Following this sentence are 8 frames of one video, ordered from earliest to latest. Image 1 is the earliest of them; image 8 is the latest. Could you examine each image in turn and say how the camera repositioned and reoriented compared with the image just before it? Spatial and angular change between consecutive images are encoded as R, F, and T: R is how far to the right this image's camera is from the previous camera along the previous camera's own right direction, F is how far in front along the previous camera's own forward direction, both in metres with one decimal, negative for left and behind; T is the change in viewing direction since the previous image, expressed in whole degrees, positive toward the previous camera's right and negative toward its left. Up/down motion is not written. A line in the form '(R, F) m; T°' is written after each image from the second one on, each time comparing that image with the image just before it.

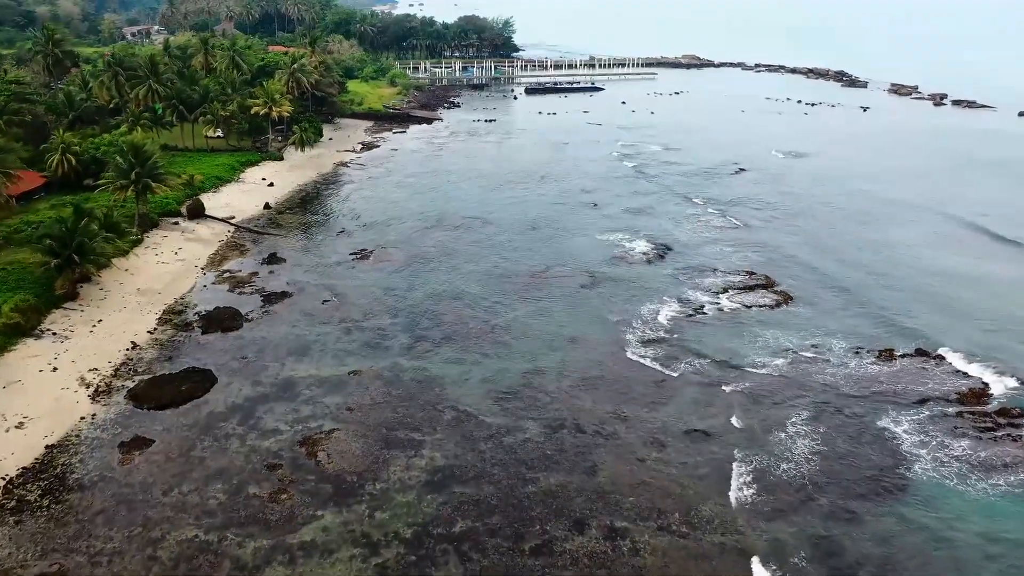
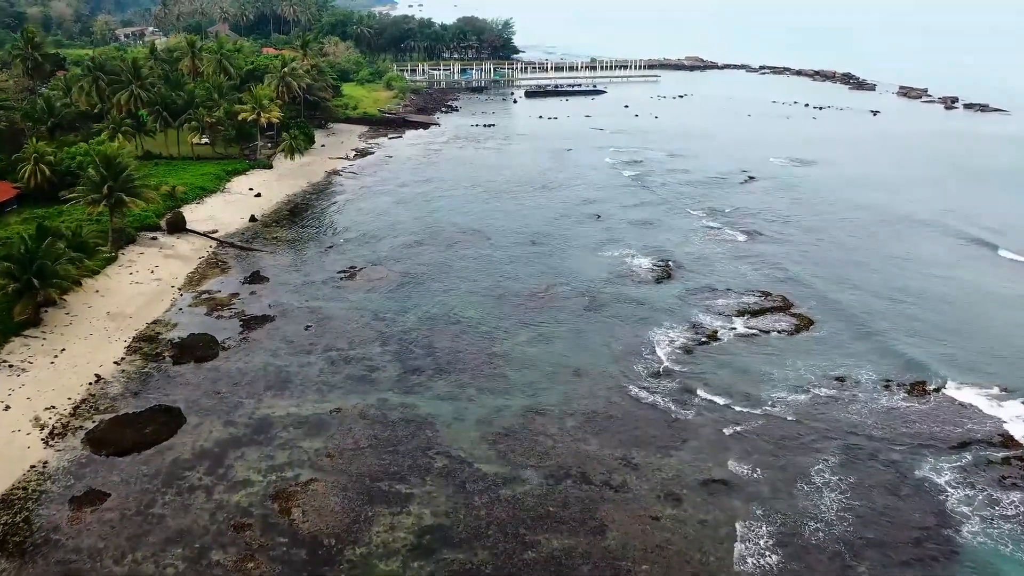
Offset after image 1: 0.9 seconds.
(+0.1, +2.4) m; 0°
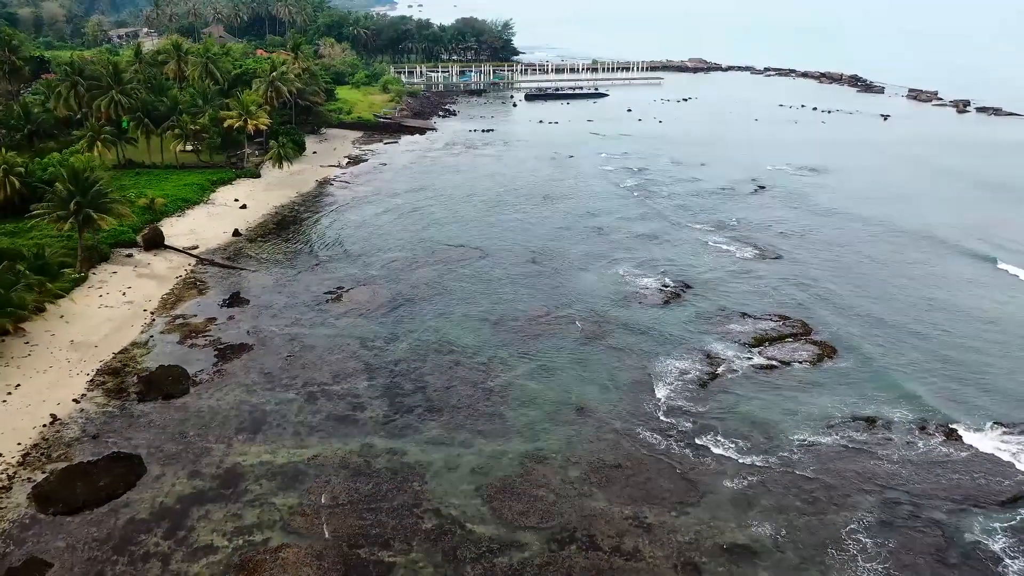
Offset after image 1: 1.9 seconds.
(+0.1, +2.5) m; 0°
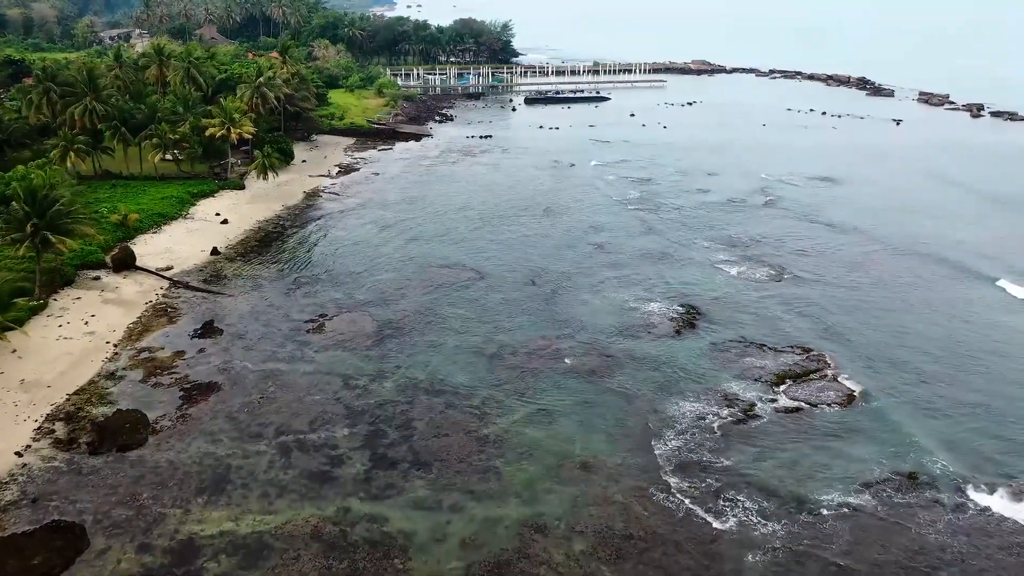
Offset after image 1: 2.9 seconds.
(+0.1, +2.8) m; 0°
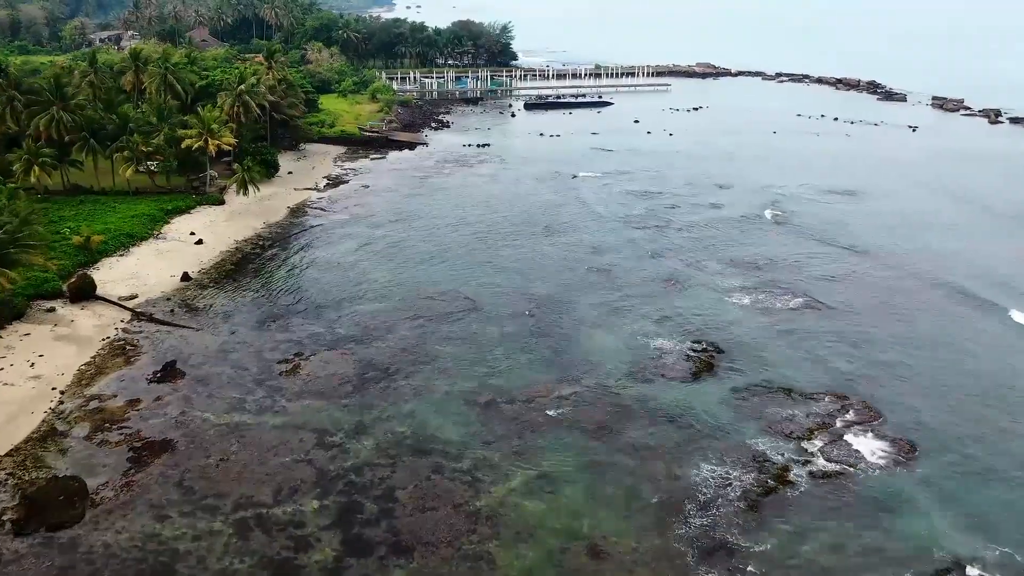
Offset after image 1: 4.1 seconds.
(+0.1, +3.3) m; 0°
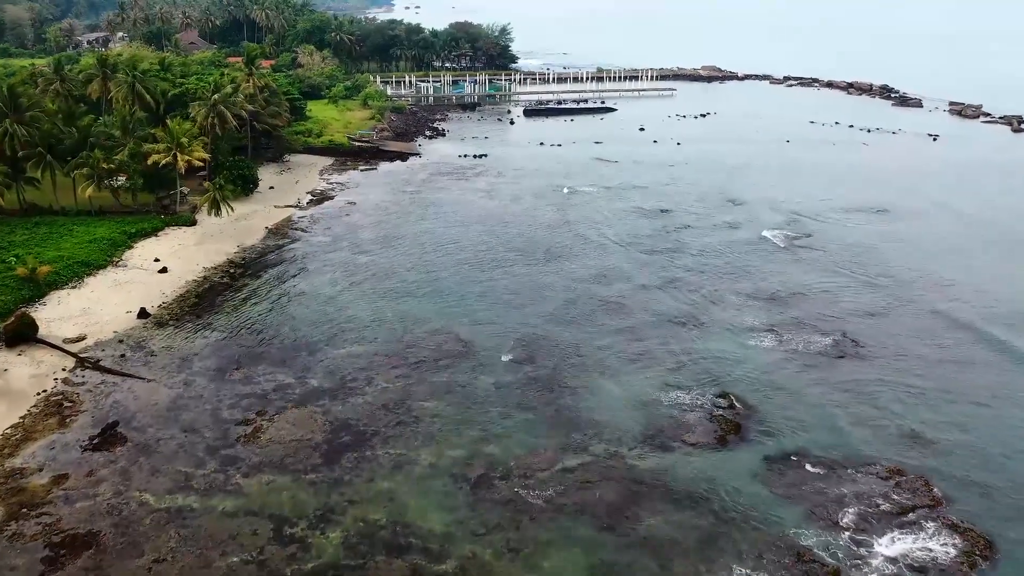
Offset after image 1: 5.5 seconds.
(+0.1, +3.9) m; 0°
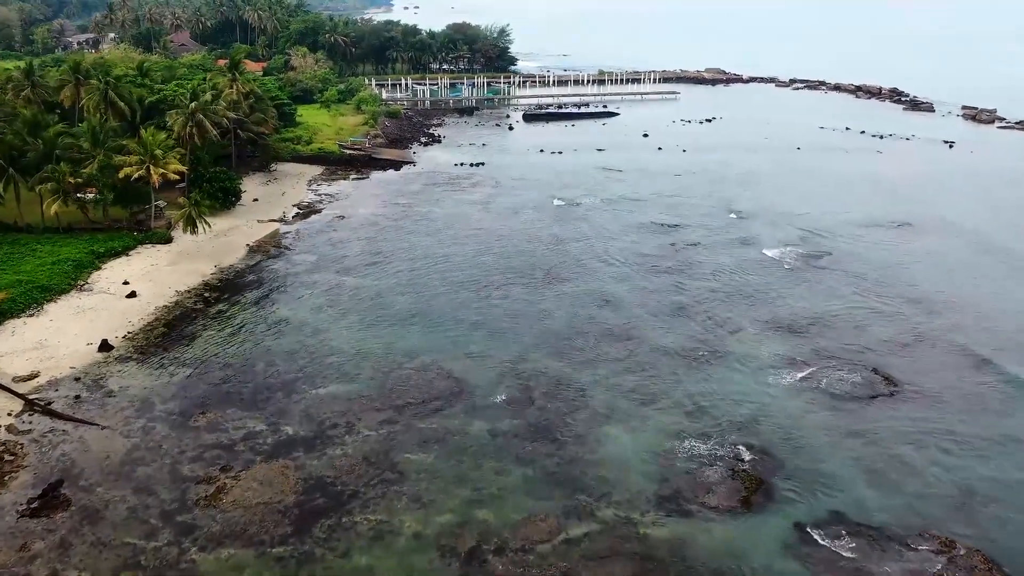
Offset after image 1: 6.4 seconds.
(+0.1, +2.8) m; 0°
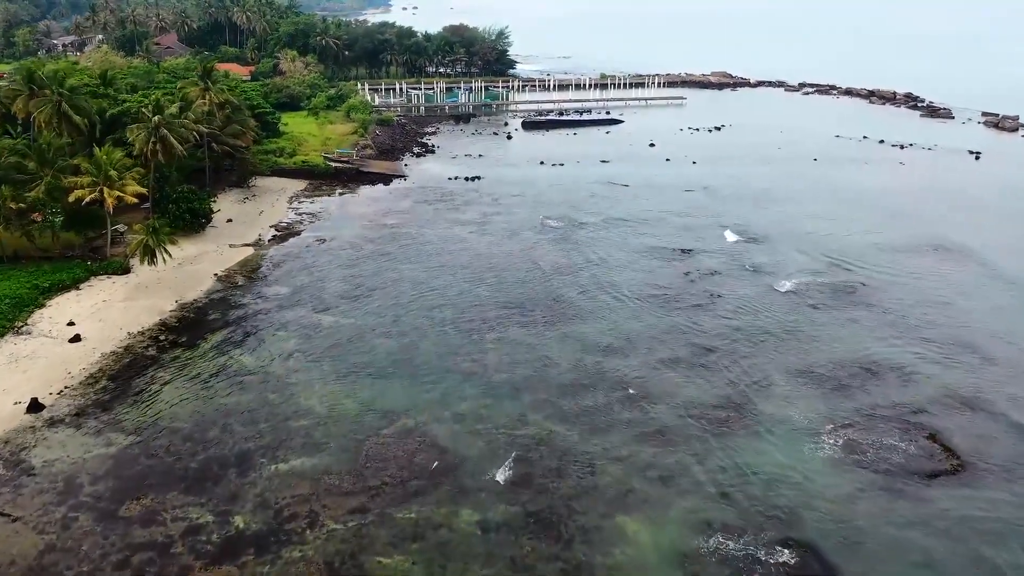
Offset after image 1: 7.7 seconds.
(+0.1, +4.1) m; 0°
